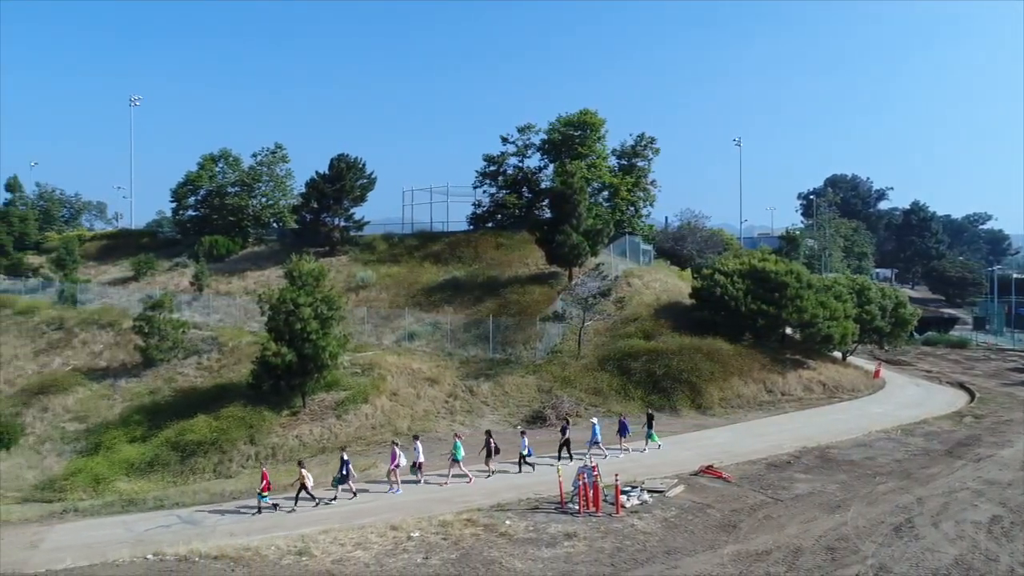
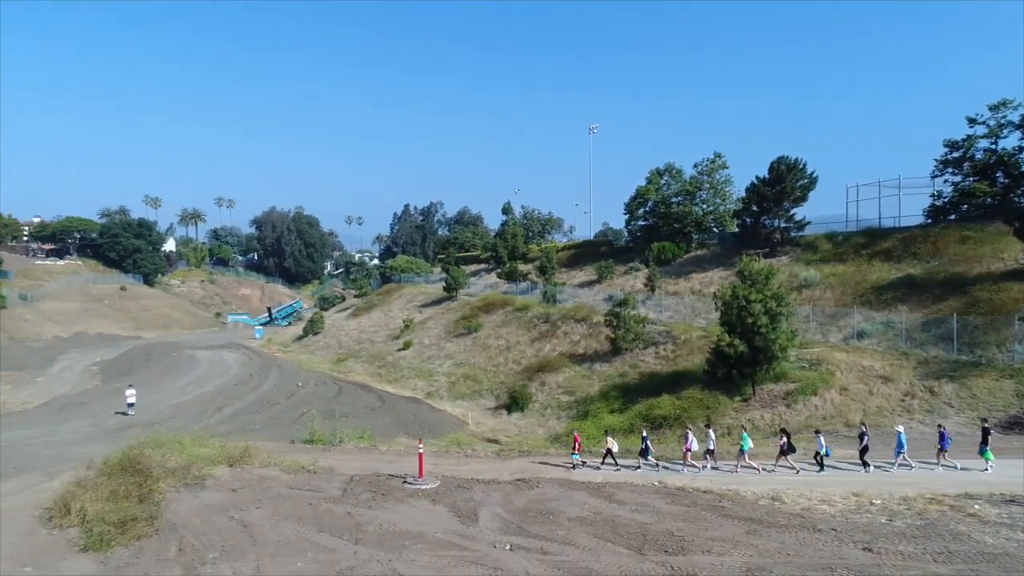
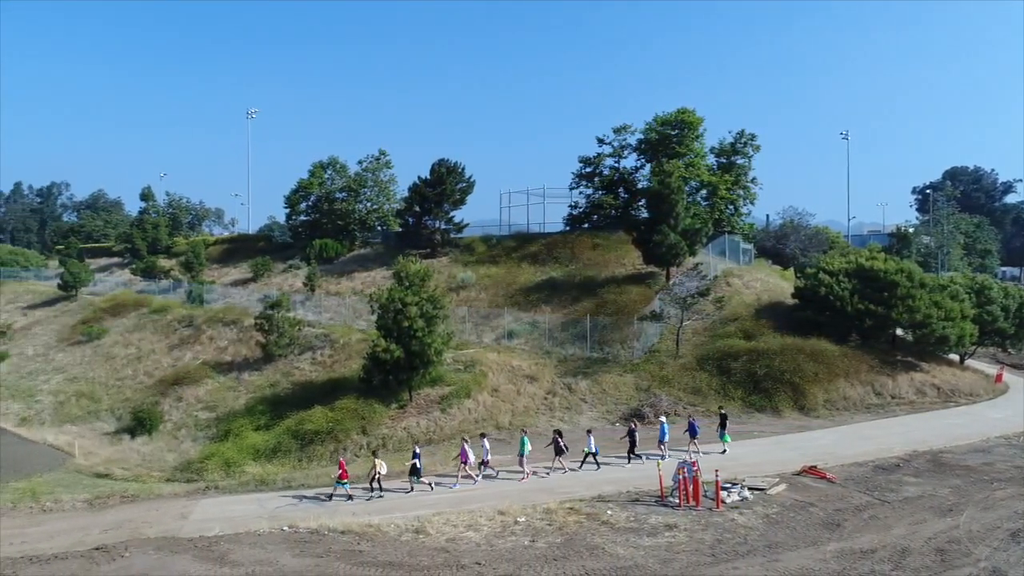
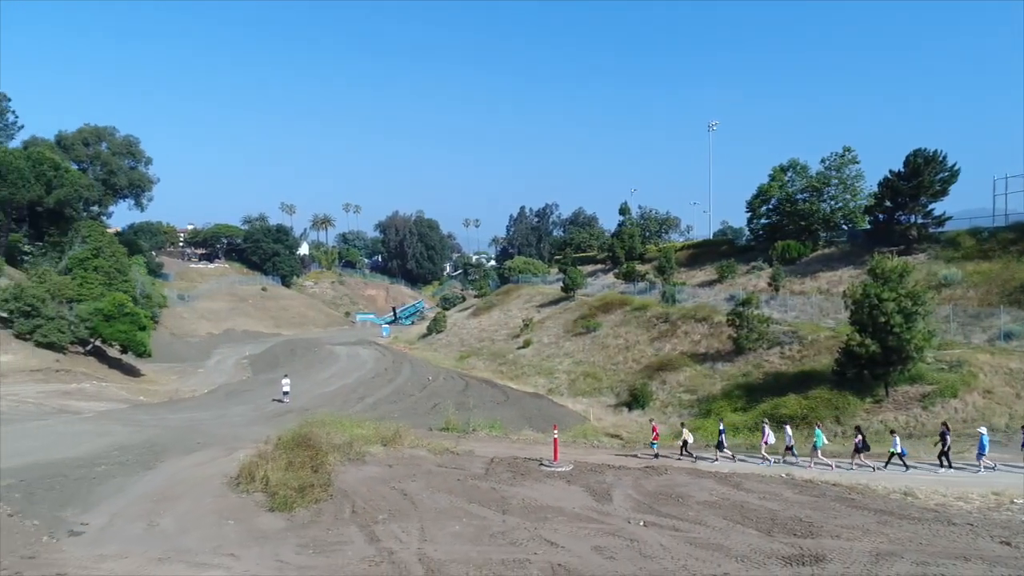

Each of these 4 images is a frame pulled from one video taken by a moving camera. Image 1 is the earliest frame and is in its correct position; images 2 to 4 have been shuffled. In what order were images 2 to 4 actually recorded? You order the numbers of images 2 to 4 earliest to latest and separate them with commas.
3, 2, 4
